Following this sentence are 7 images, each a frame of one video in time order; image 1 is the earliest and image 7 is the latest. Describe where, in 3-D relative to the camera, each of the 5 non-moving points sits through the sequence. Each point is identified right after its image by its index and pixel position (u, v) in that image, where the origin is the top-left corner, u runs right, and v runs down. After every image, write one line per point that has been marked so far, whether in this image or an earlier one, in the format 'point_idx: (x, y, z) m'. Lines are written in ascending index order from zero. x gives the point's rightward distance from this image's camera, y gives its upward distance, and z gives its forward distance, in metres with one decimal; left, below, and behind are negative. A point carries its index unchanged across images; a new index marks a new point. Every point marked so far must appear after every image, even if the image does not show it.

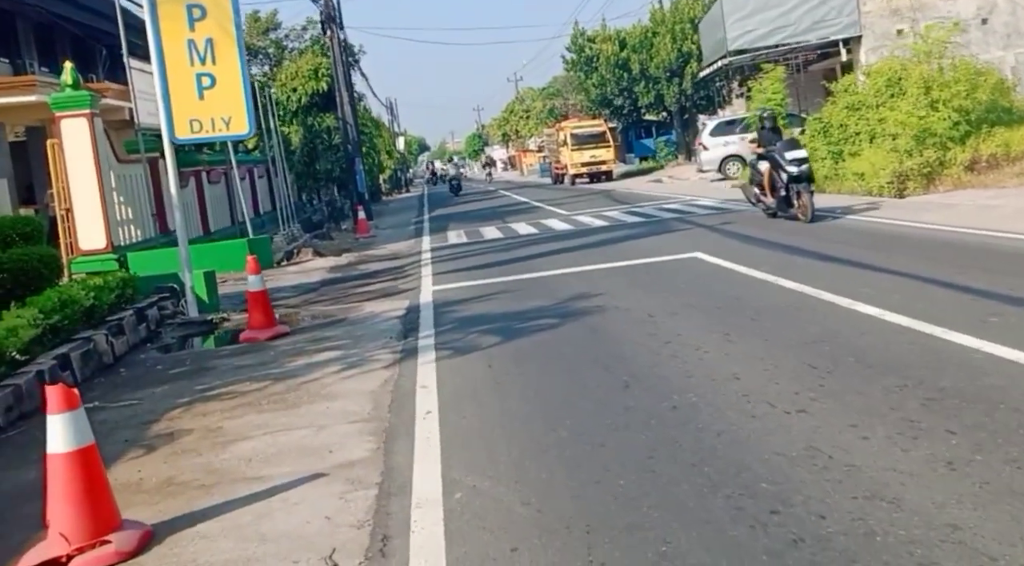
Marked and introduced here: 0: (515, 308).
0: (+0.1, -0.3, +10.1) m
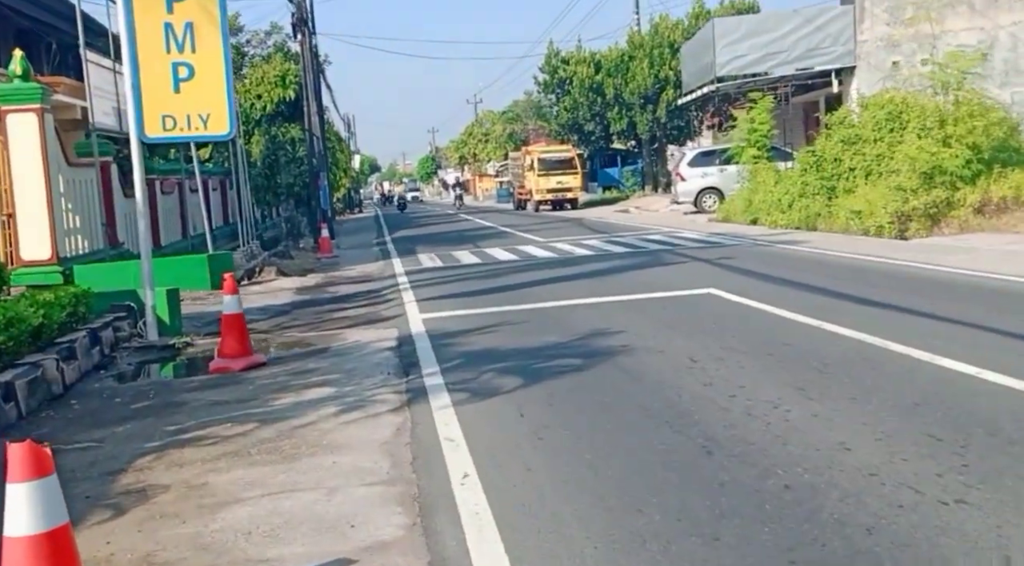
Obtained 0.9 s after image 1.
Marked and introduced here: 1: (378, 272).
0: (+0.1, -0.5, +9.0) m
1: (-2.3, +0.1, +18.0) m
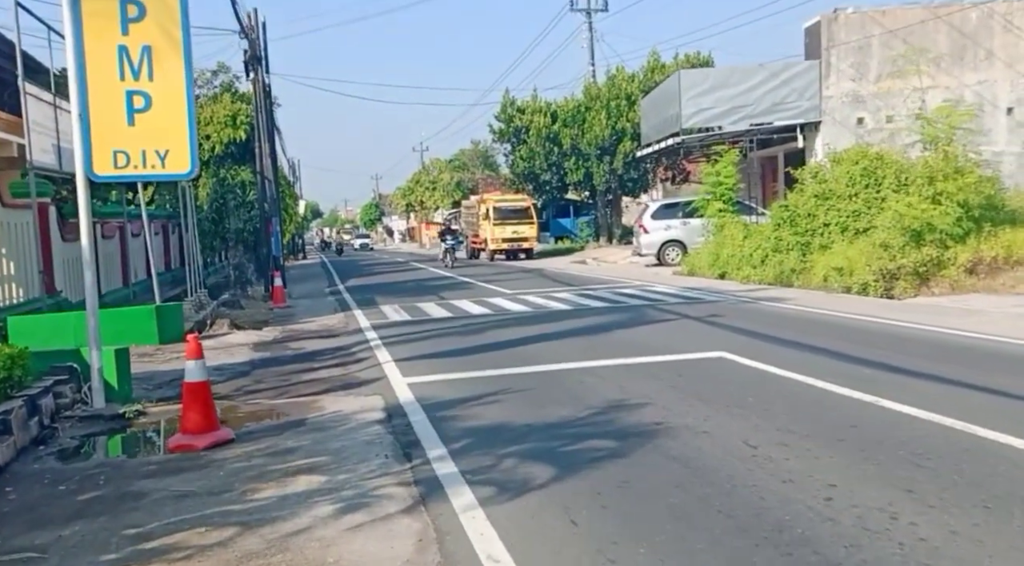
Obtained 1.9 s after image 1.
0: (+0.2, -1.0, +7.8) m
1: (-2.7, -0.8, +16.7) m
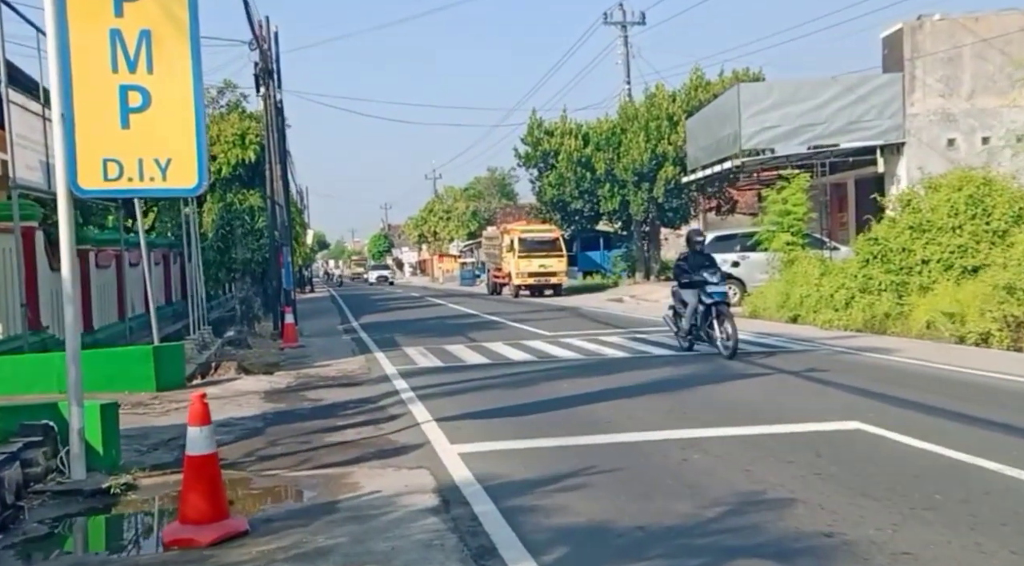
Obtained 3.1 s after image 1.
0: (+0.8, -1.4, +5.9) m
1: (-2.1, -1.3, +14.7) m
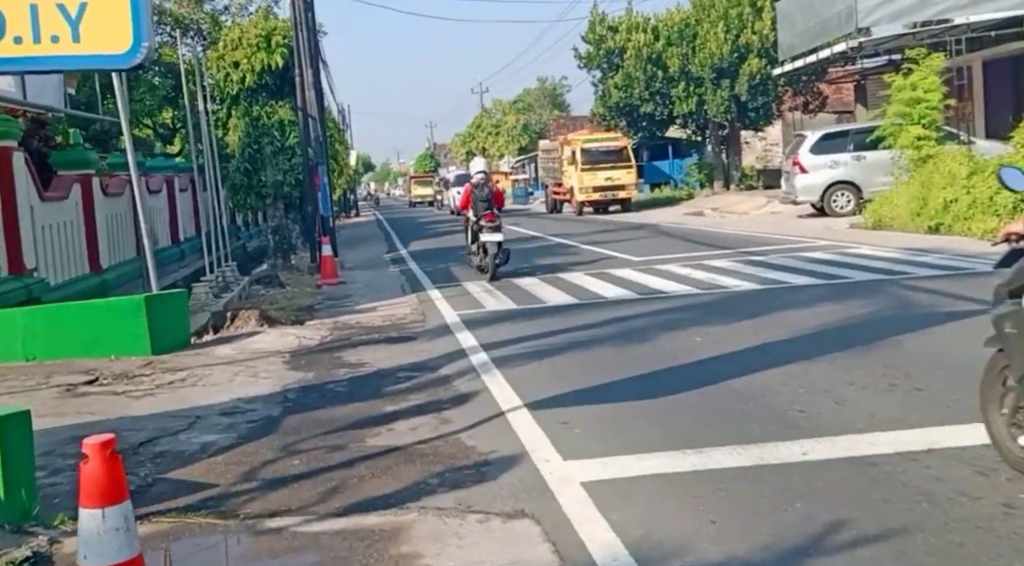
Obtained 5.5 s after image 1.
0: (+1.5, -1.1, +2.4) m
1: (-1.0, -0.5, +11.4) m
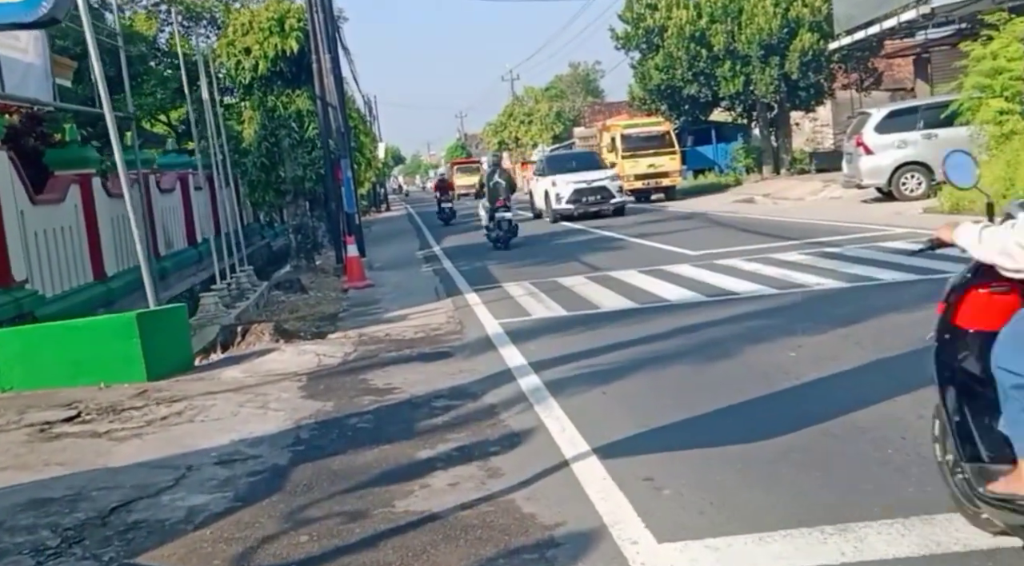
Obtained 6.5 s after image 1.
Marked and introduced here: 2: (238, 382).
0: (+1.7, -1.2, +0.9) m
1: (-0.5, -0.6, +9.9) m
2: (-2.4, -0.9, +9.0) m
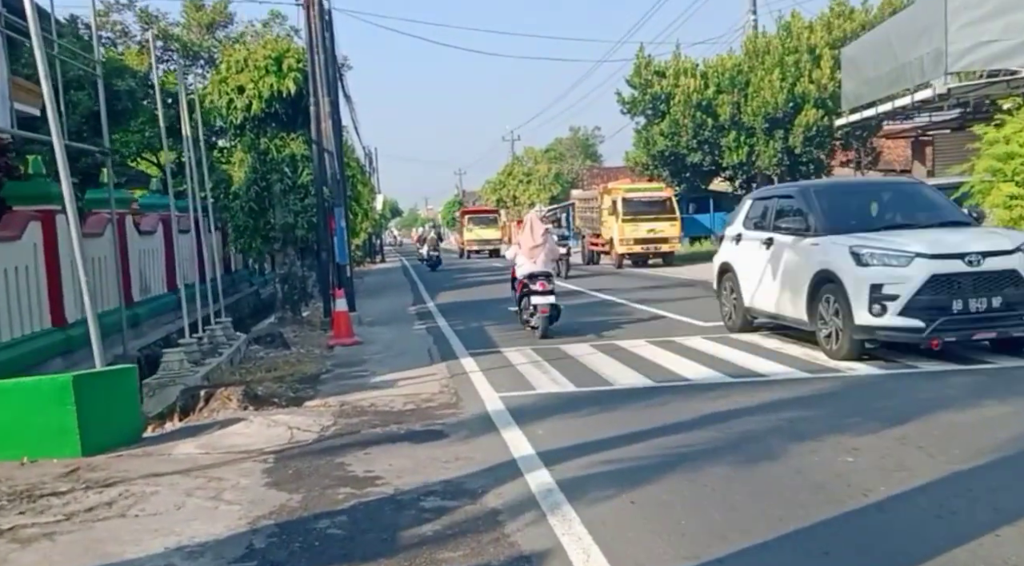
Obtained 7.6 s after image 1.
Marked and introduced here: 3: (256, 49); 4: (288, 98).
0: (+1.8, -1.4, -0.6) m
1: (-0.5, -1.1, +8.5) m
2: (-2.3, -1.3, +7.6) m
3: (-4.8, +4.3, +19.5) m
4: (-4.2, +3.4, +19.5) m
